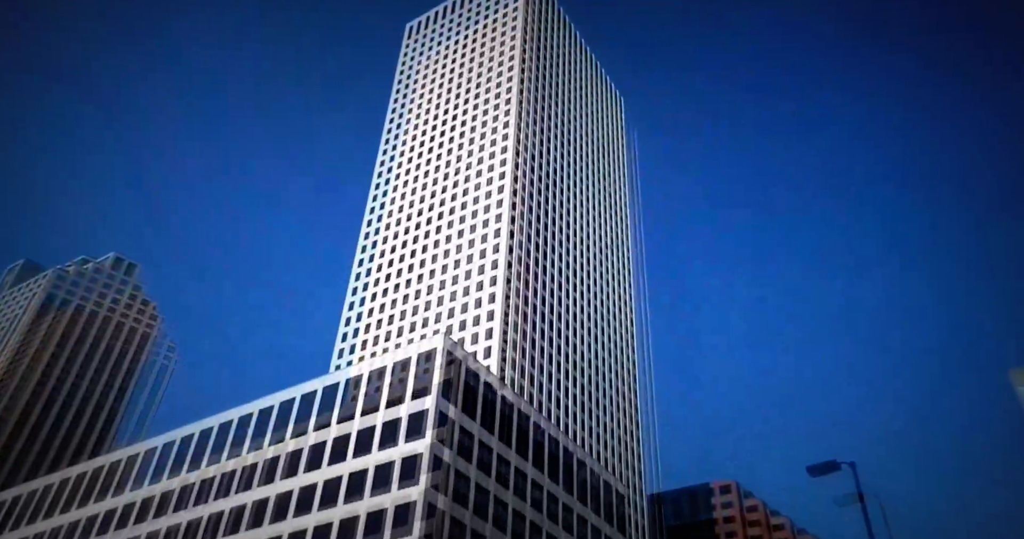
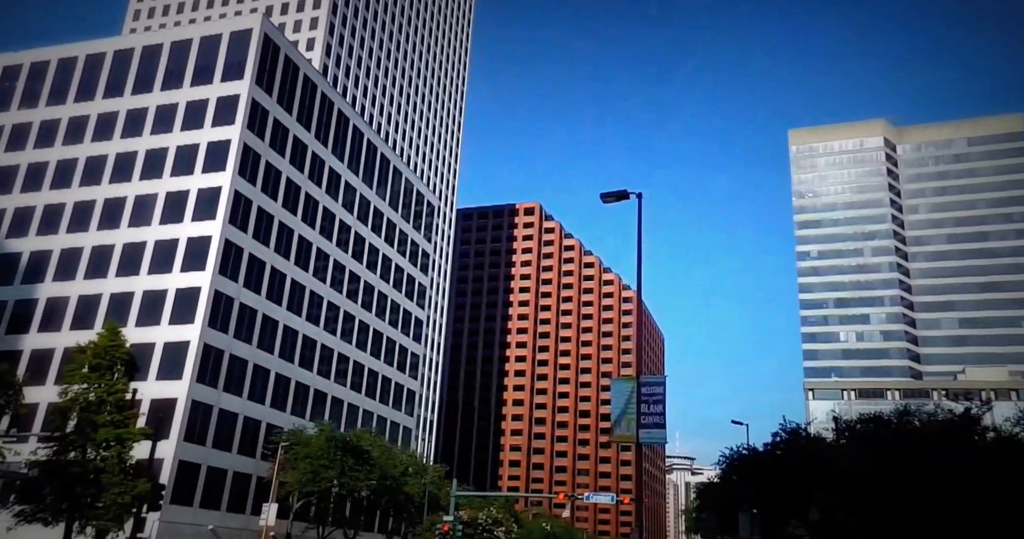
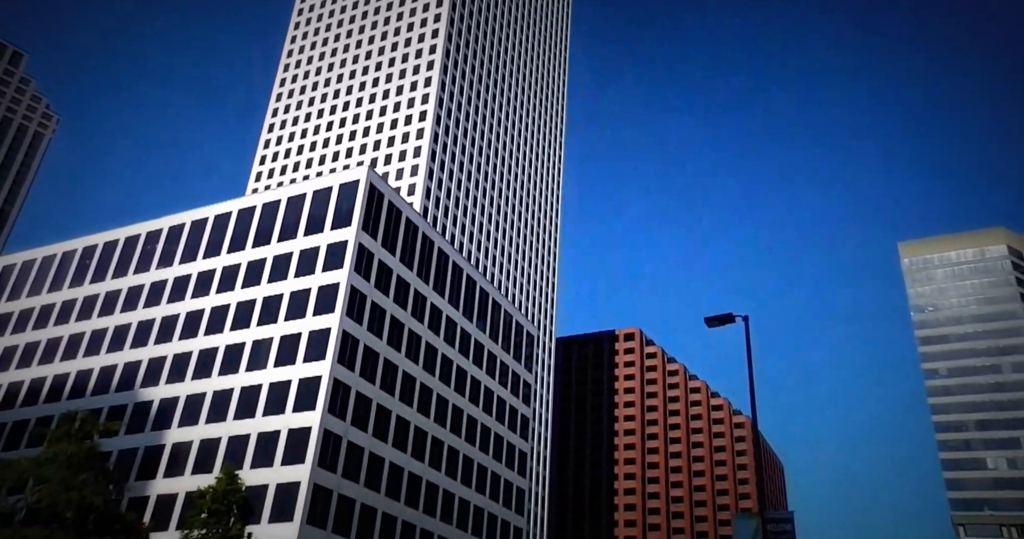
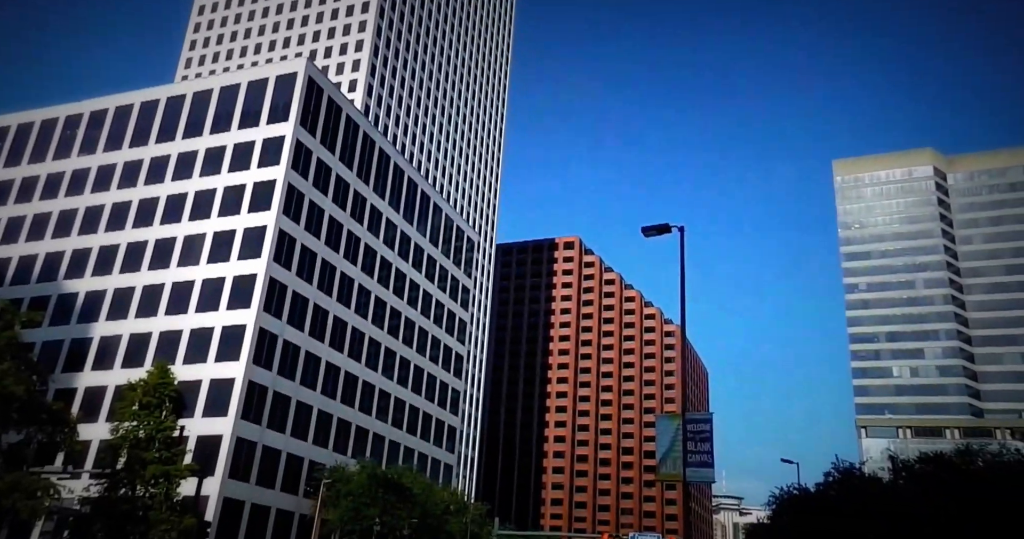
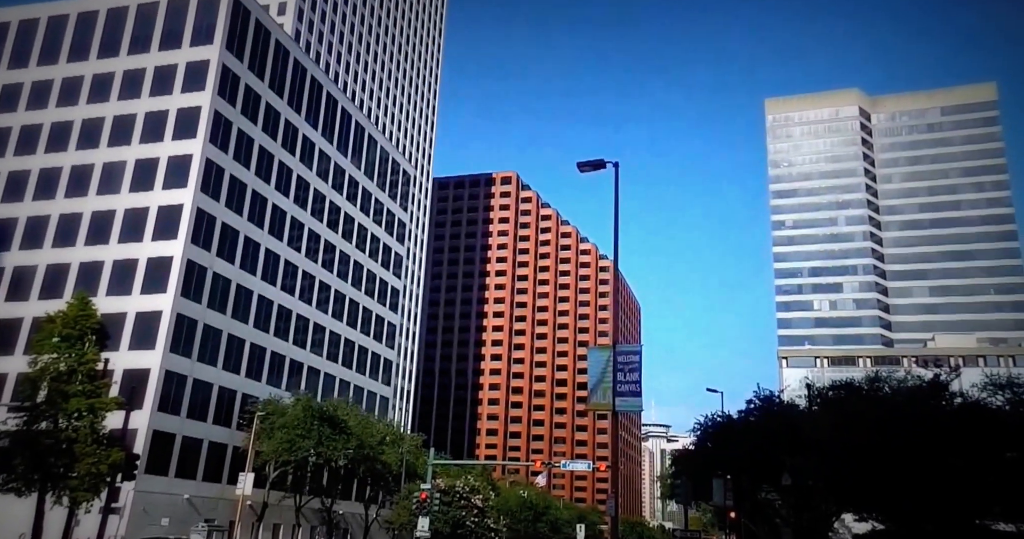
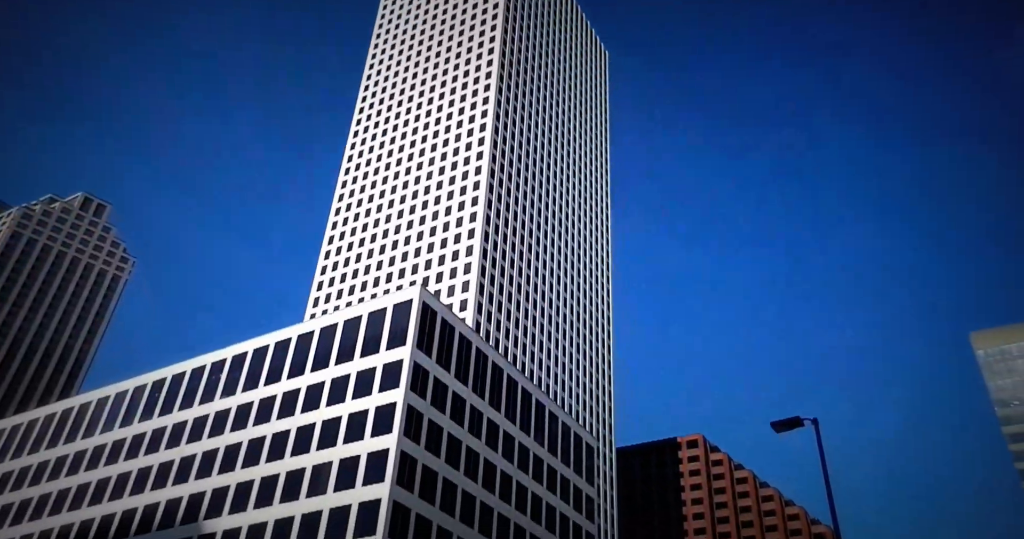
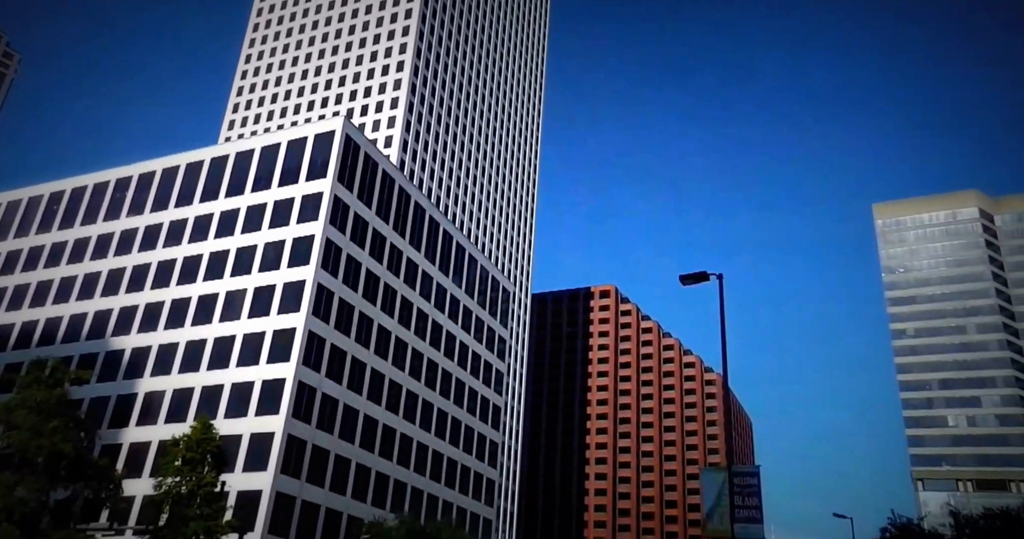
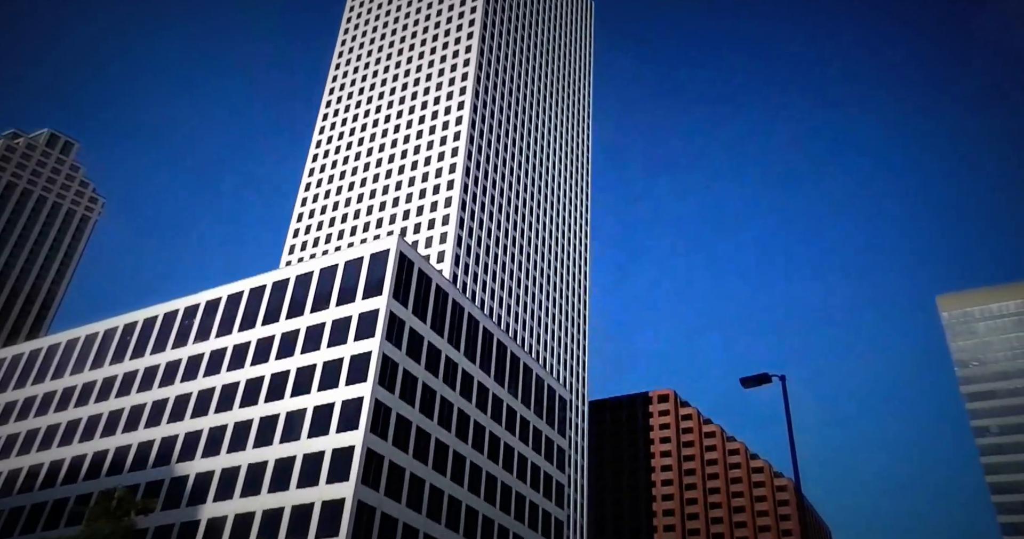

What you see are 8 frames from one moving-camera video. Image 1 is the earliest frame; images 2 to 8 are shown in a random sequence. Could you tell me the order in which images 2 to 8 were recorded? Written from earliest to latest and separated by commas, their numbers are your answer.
6, 8, 3, 7, 4, 2, 5
